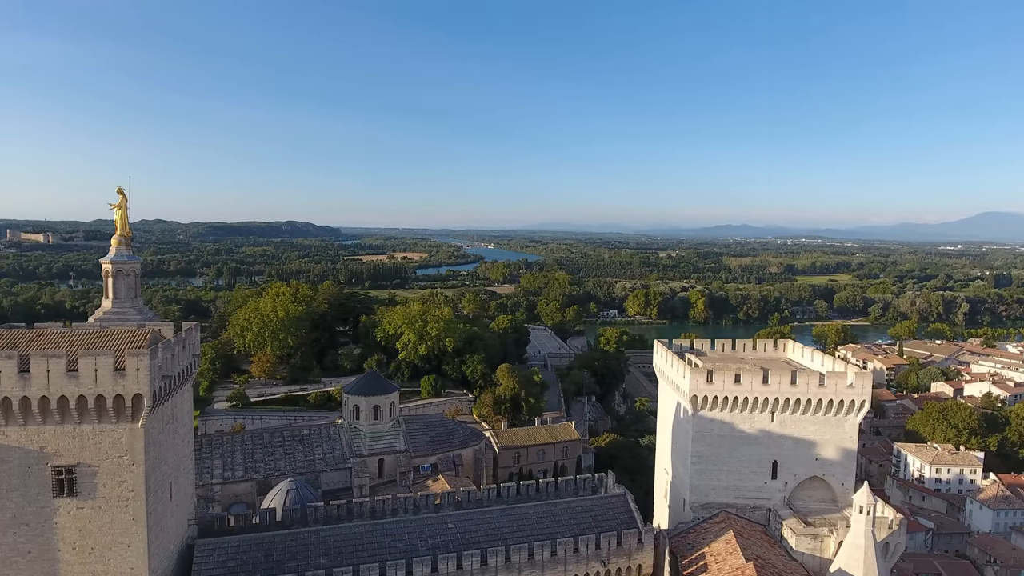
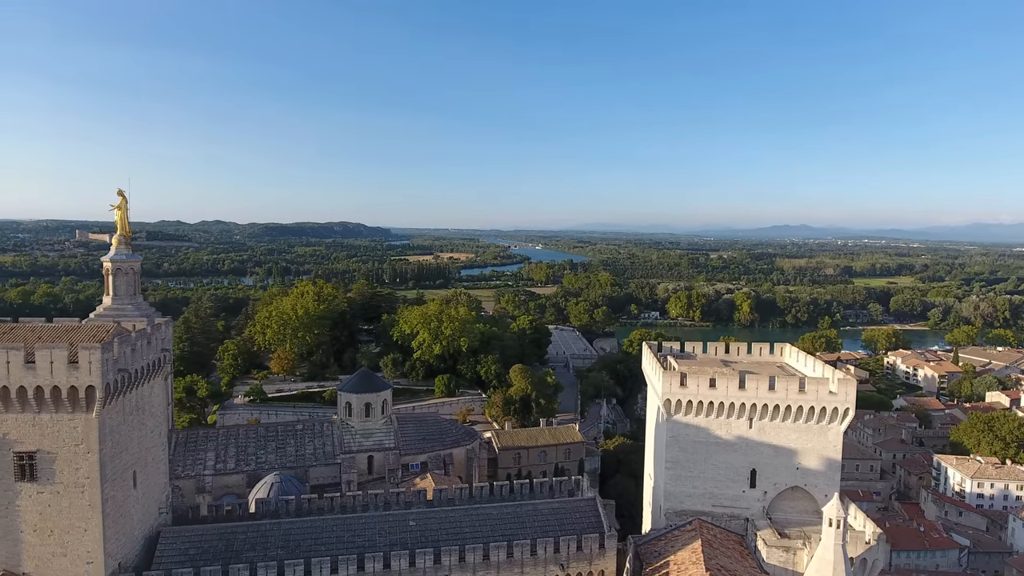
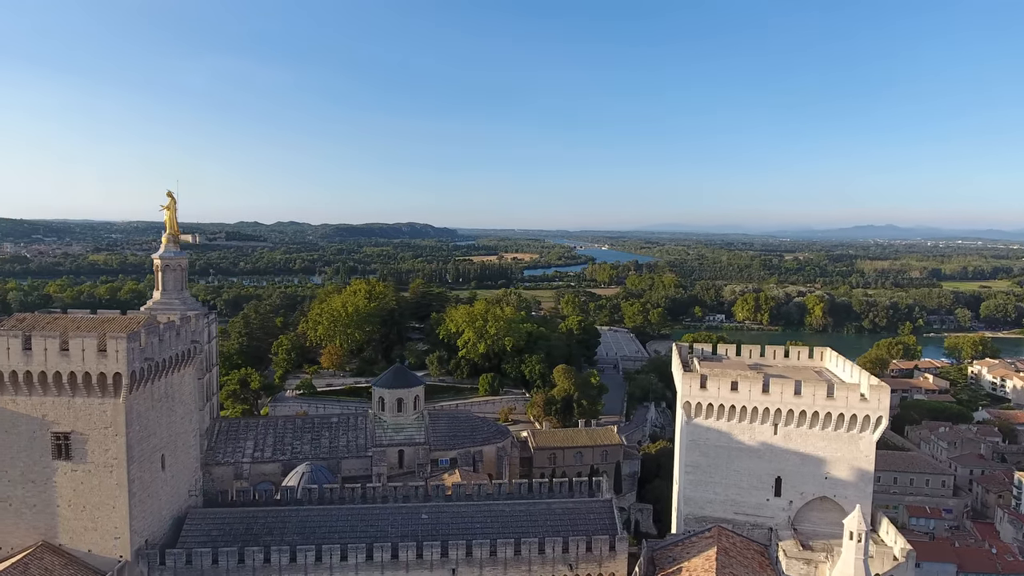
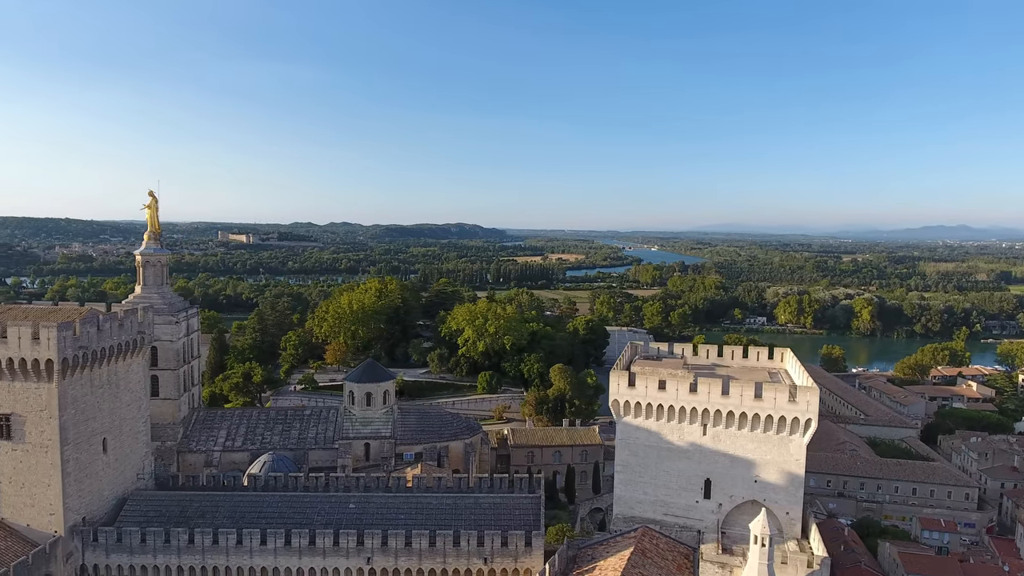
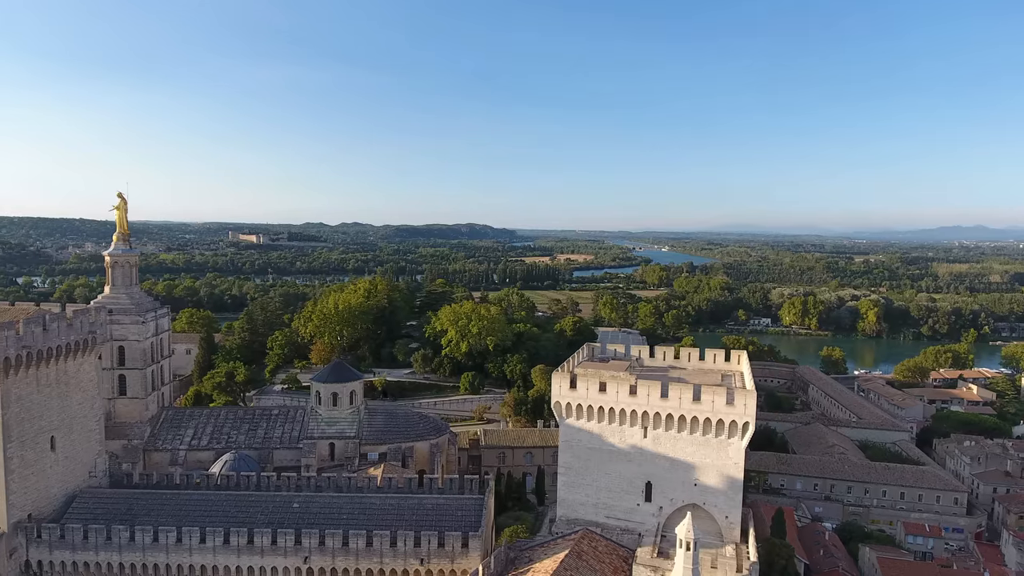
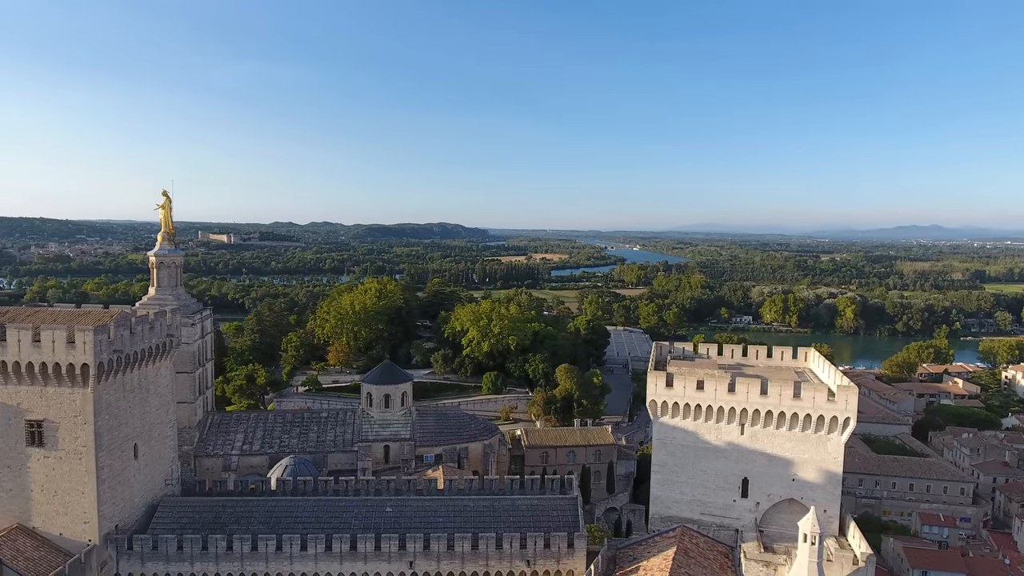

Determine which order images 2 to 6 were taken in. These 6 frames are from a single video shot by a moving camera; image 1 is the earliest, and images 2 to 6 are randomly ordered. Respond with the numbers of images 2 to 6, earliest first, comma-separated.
2, 3, 6, 4, 5
